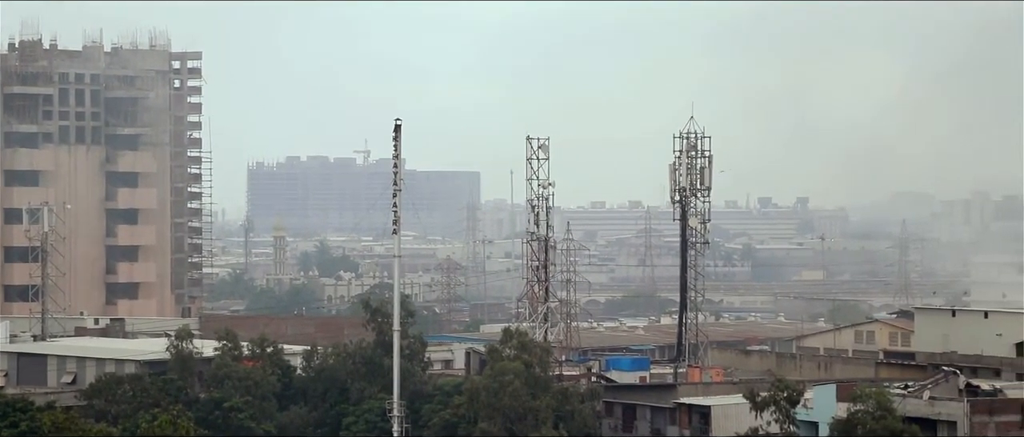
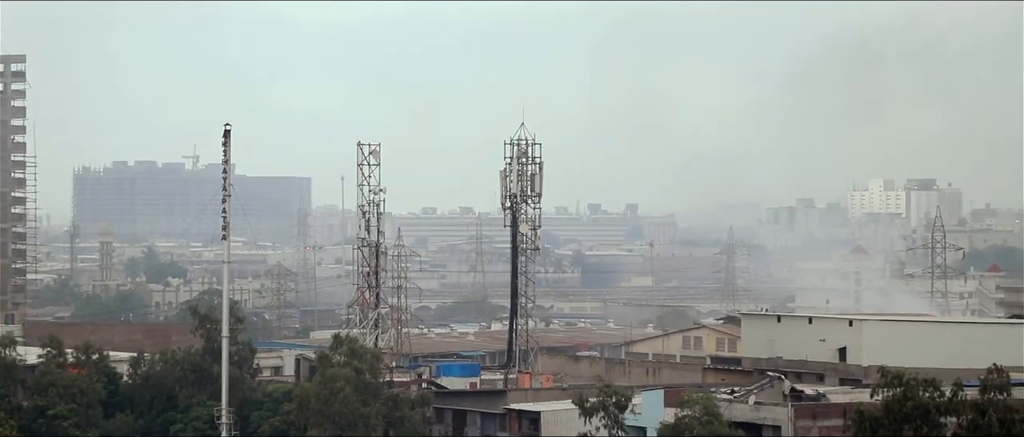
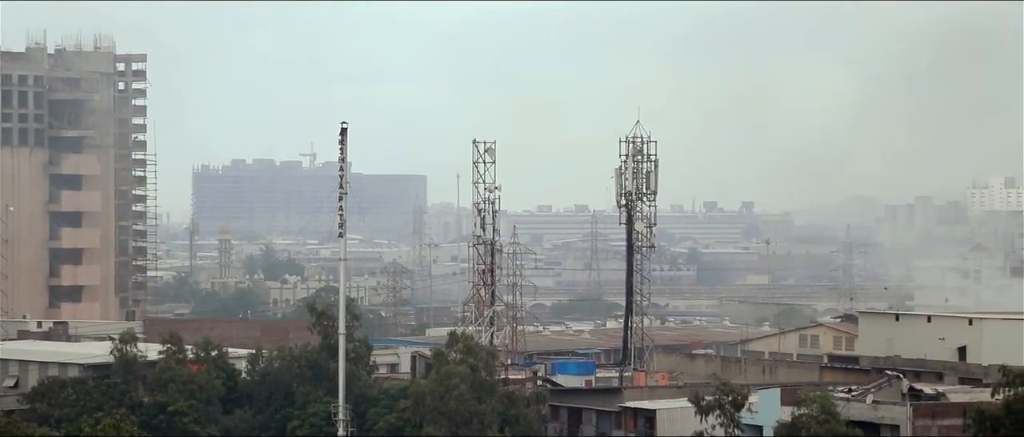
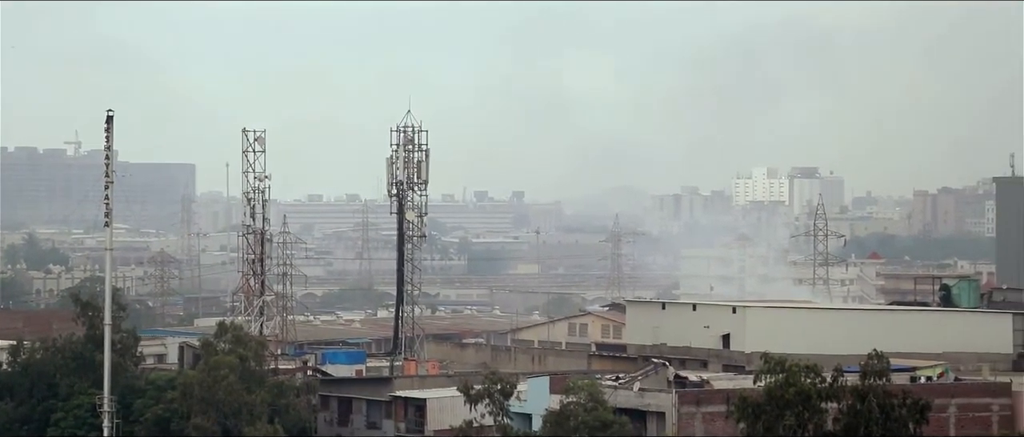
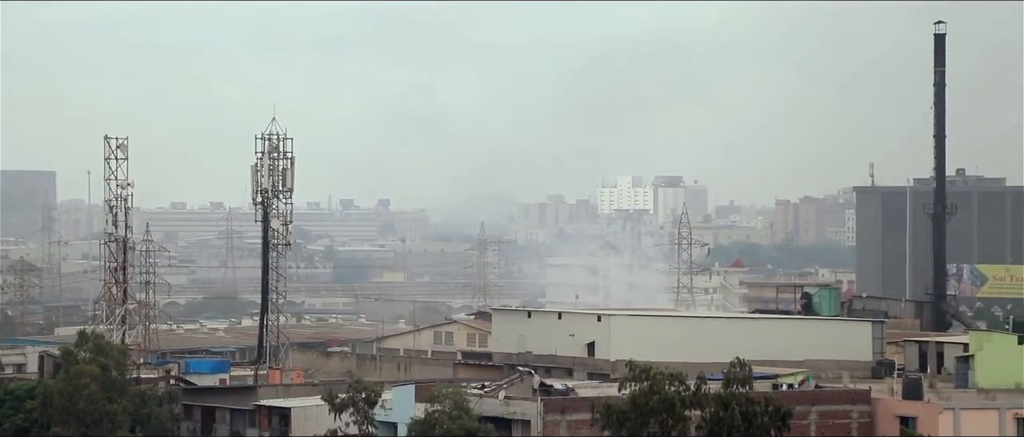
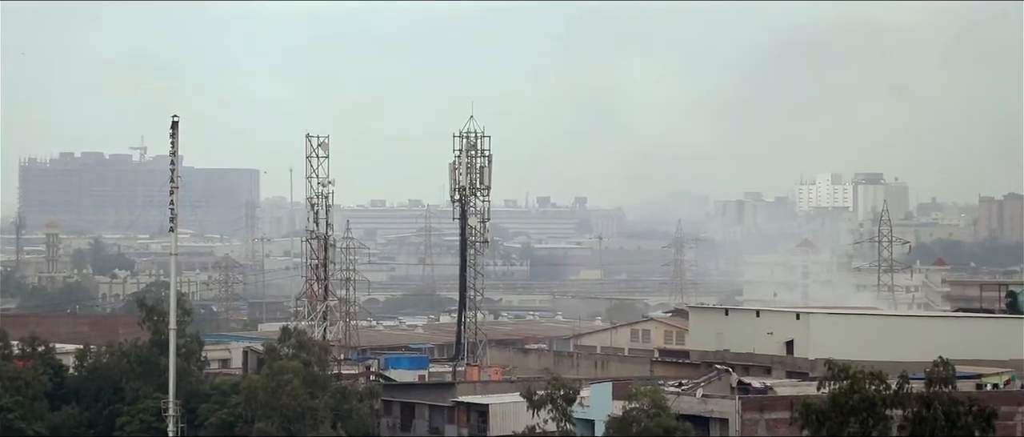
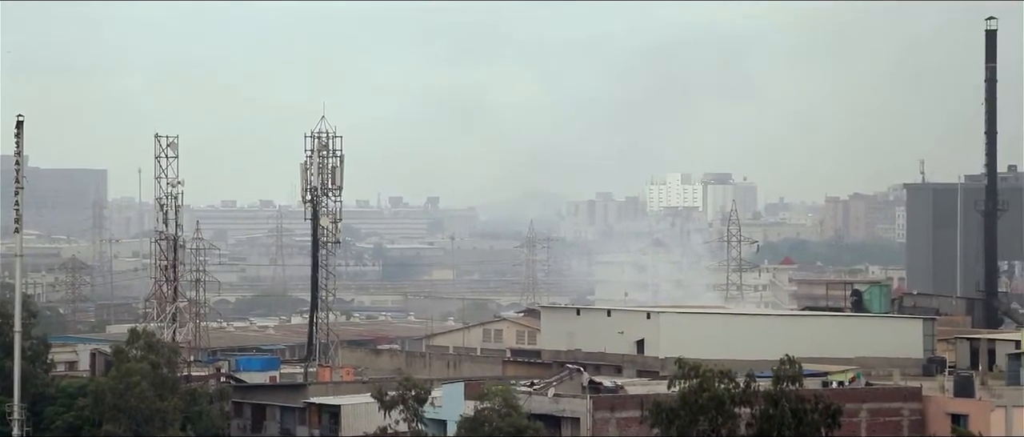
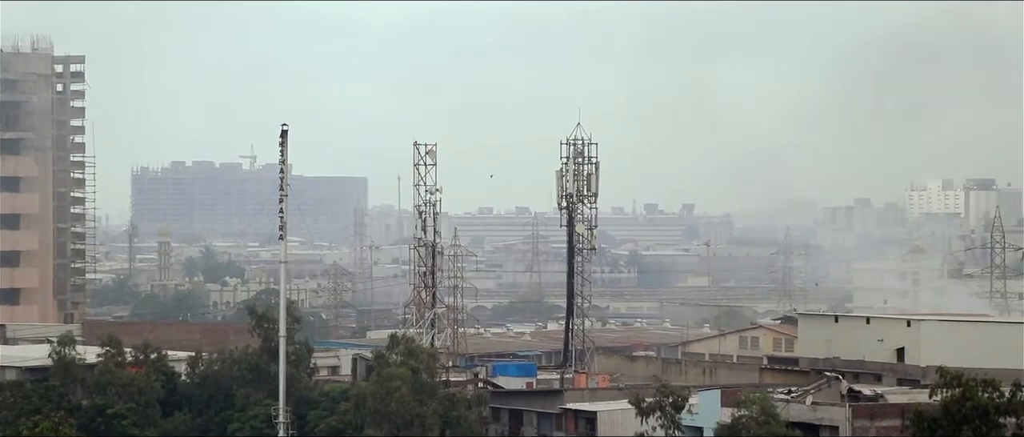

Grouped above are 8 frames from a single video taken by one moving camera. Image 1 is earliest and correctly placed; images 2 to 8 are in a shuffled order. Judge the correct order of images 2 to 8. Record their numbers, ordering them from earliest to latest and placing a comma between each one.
3, 8, 2, 6, 4, 7, 5
